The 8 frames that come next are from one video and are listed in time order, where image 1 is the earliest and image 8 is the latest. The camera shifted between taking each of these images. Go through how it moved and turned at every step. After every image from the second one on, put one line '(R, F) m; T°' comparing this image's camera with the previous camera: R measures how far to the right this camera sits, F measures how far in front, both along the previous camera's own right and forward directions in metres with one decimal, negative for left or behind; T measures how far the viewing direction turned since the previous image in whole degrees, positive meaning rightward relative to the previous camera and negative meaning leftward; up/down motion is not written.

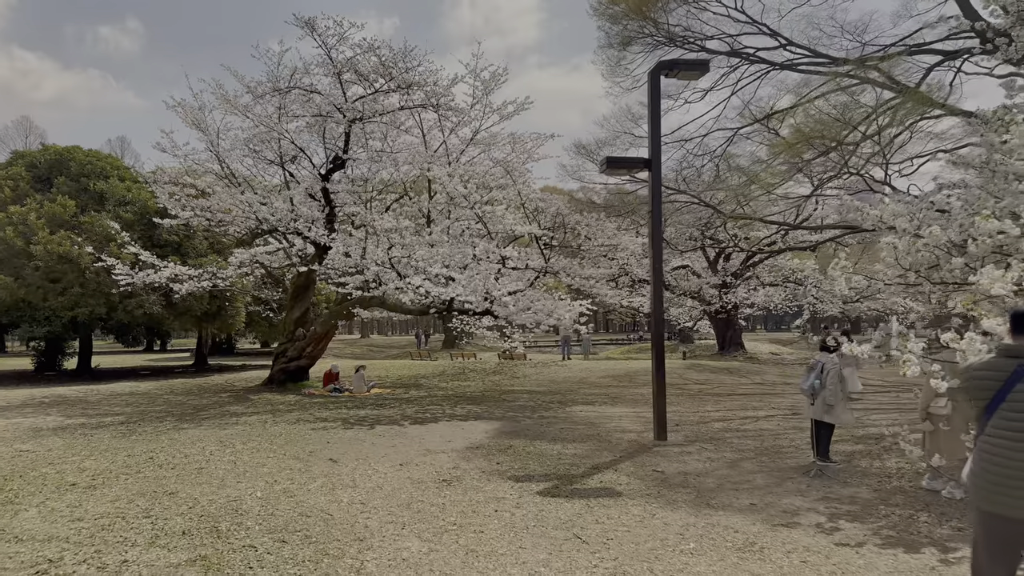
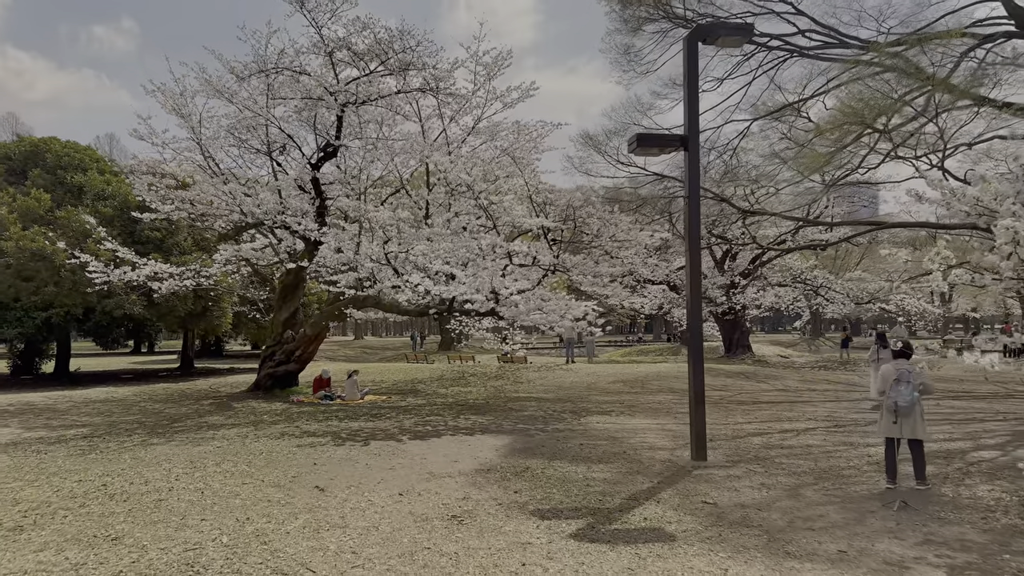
(-0.2, +1.0) m; 0°
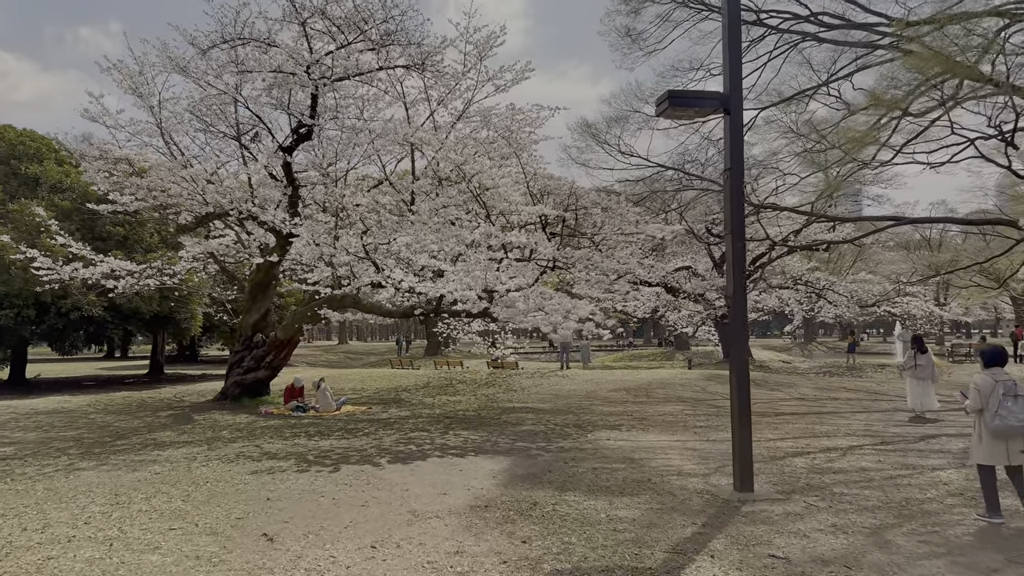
(-0.1, +1.3) m; +1°
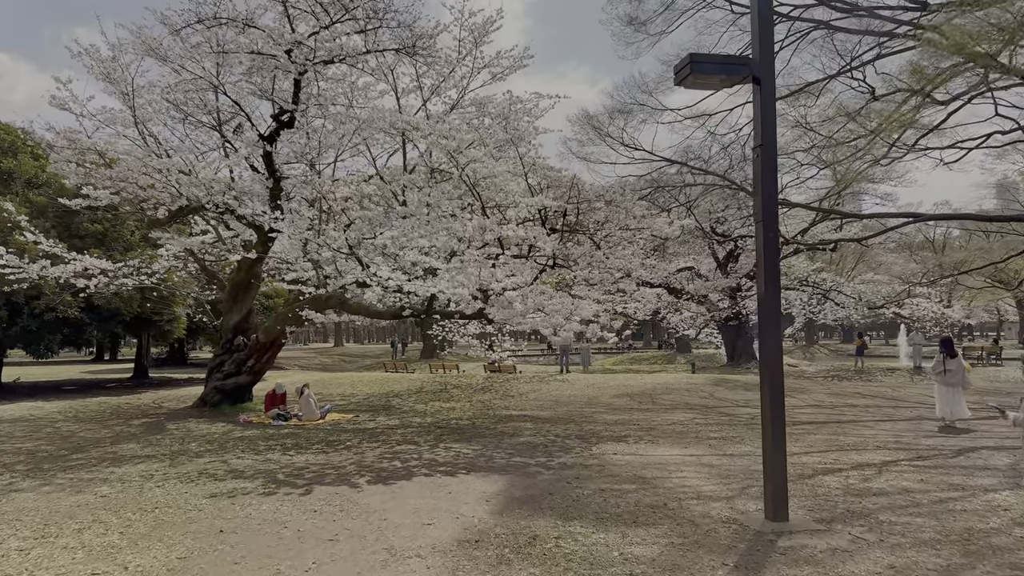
(0.0, +0.8) m; 0°
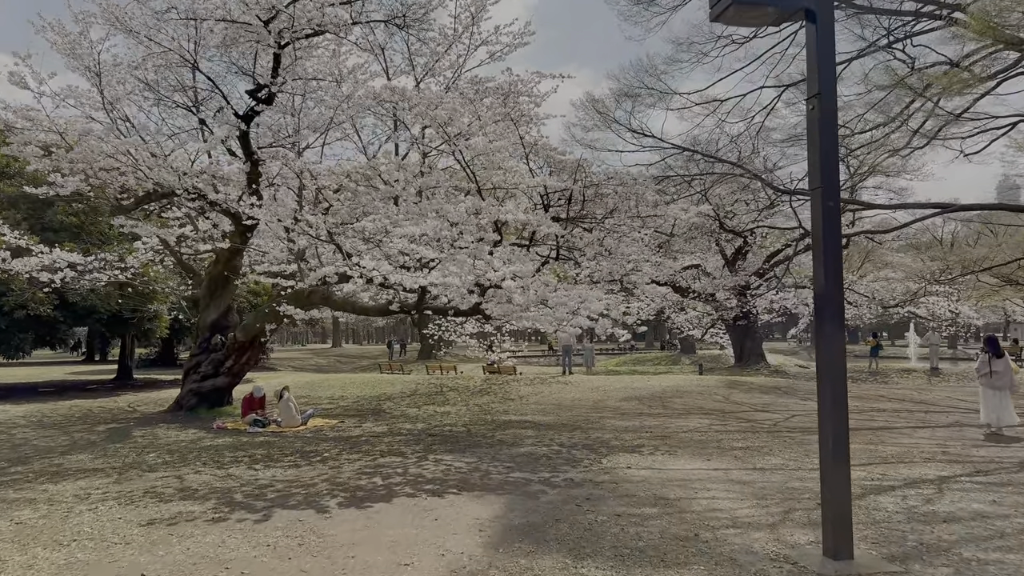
(0.0, +0.9) m; 0°
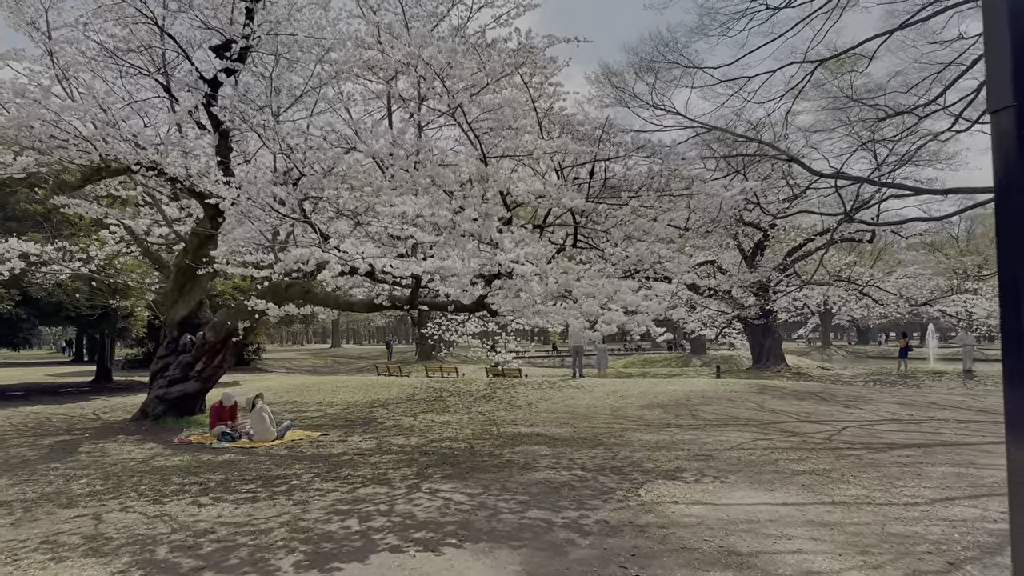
(-0.1, +1.4) m; 0°
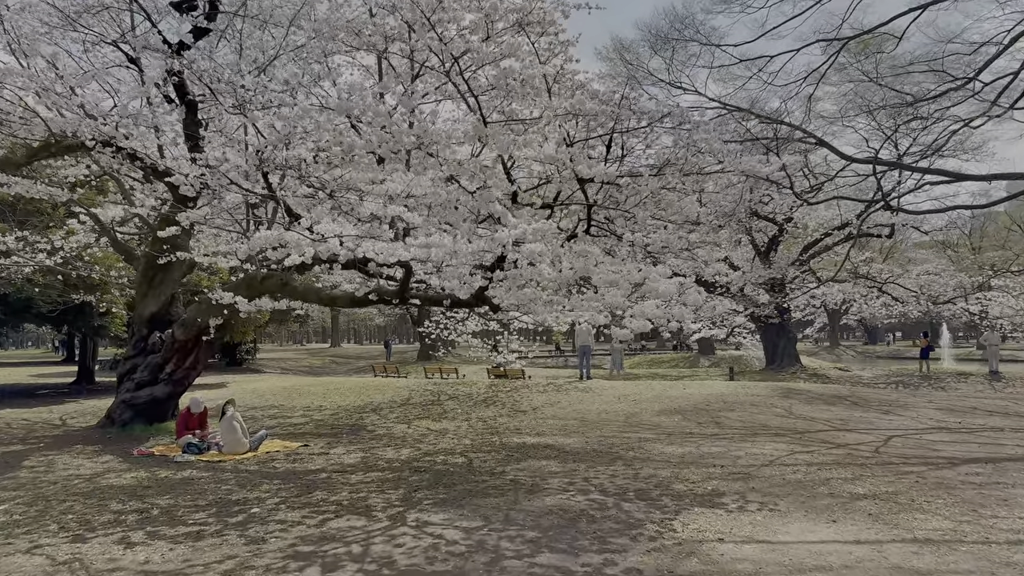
(0.0, +1.0) m; 0°
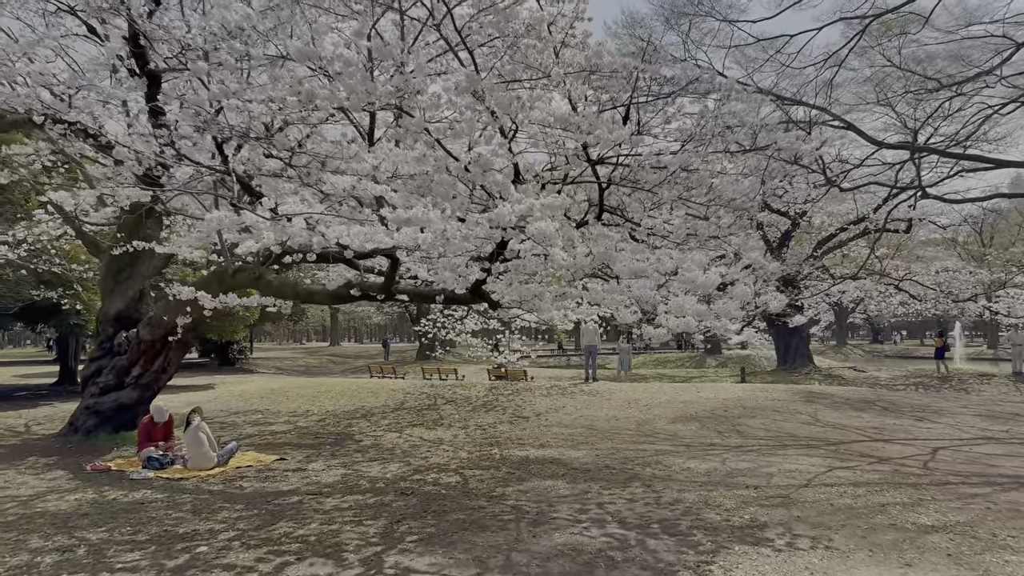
(0.0, +0.8) m; 0°
